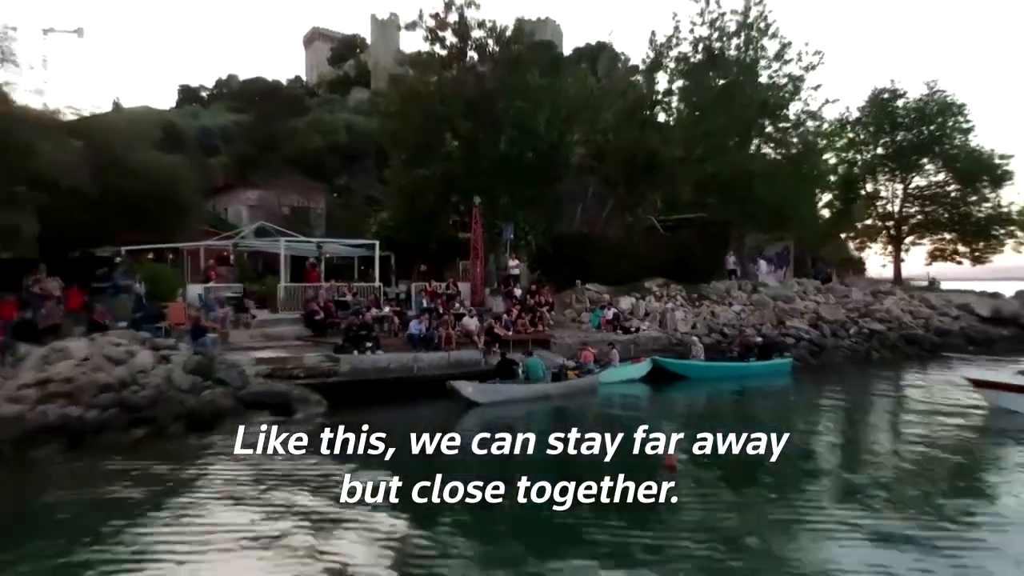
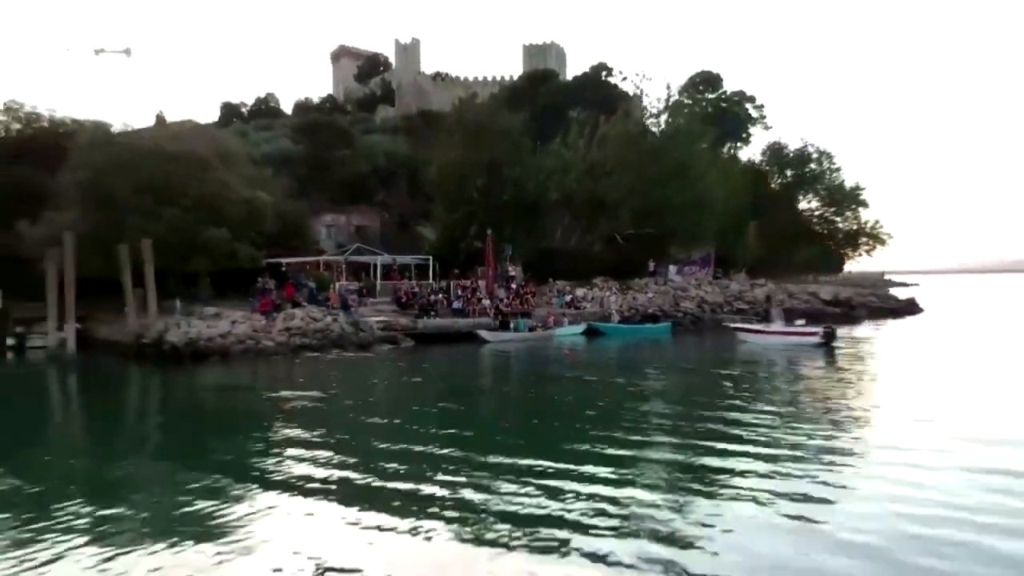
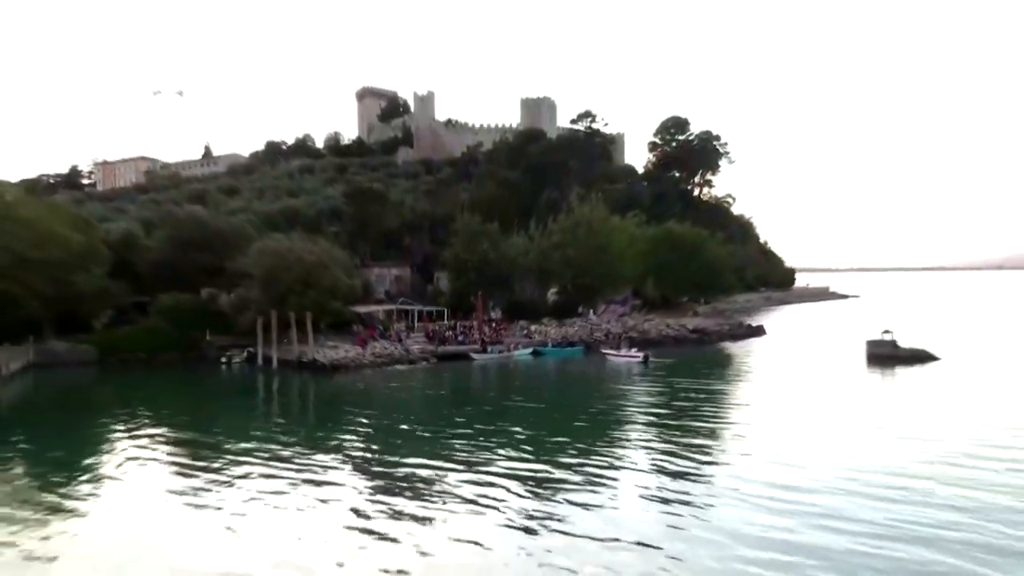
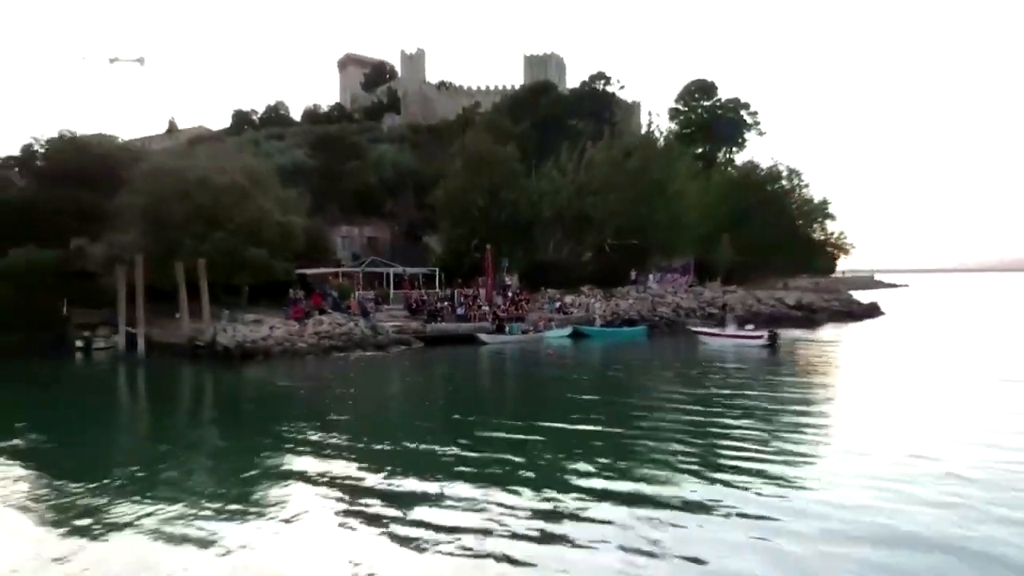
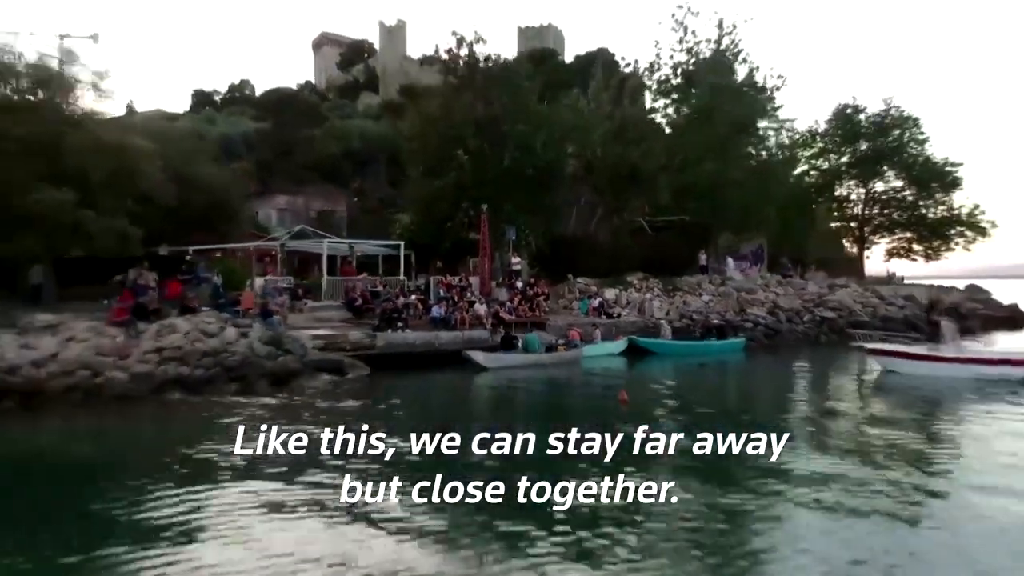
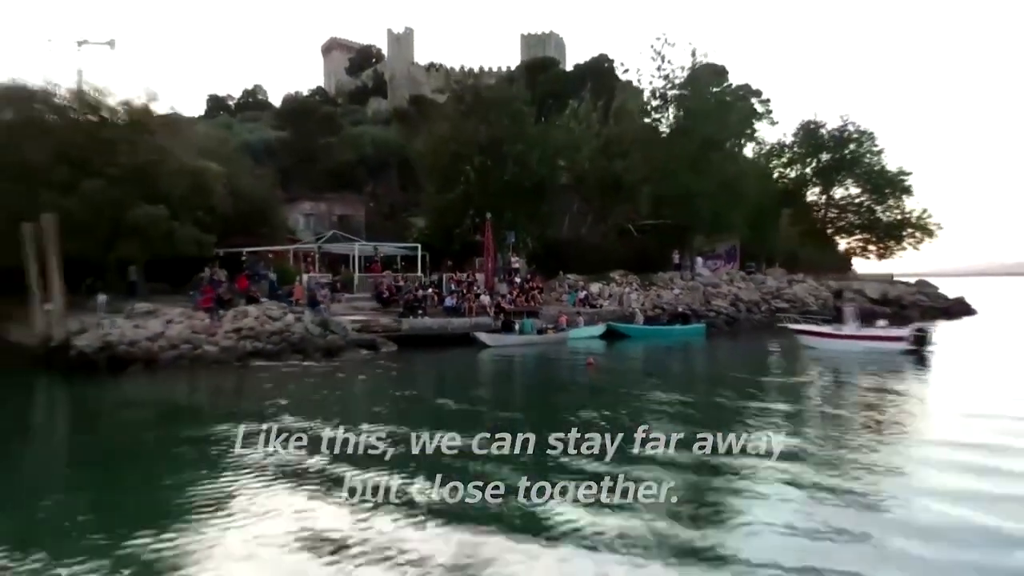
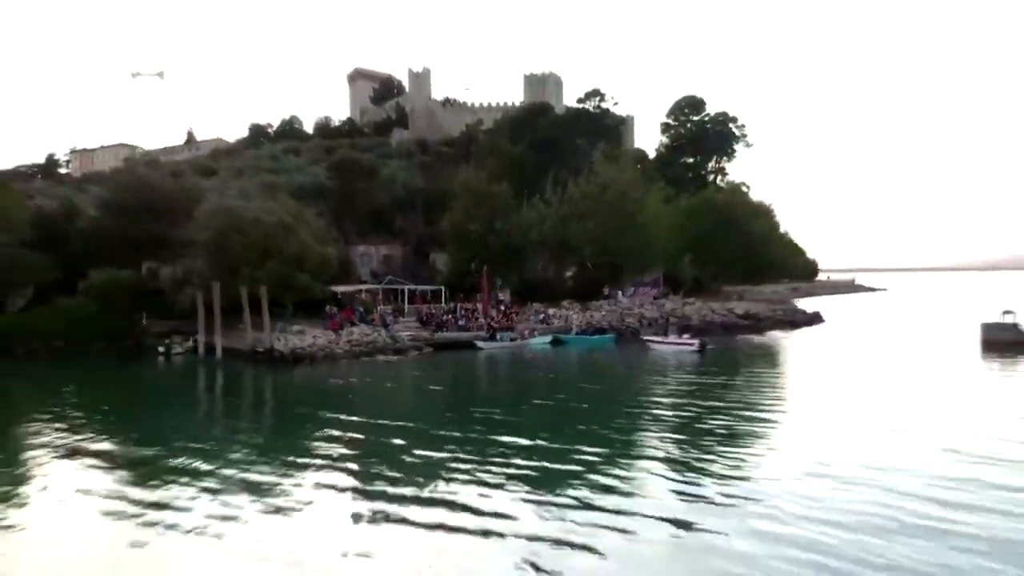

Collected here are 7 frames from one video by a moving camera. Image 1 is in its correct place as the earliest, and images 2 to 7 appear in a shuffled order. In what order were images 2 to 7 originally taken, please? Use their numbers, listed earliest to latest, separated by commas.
5, 6, 2, 4, 7, 3
